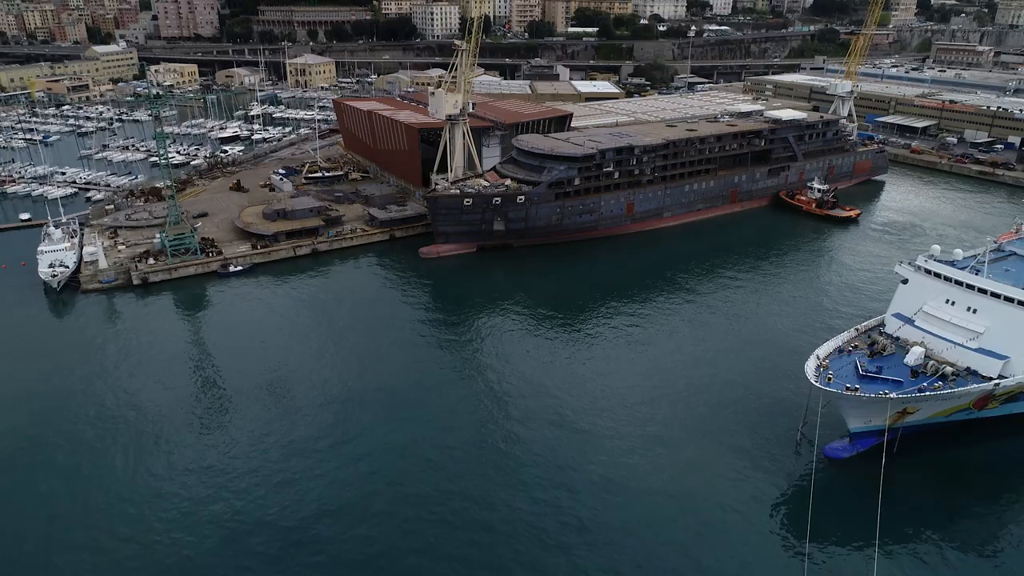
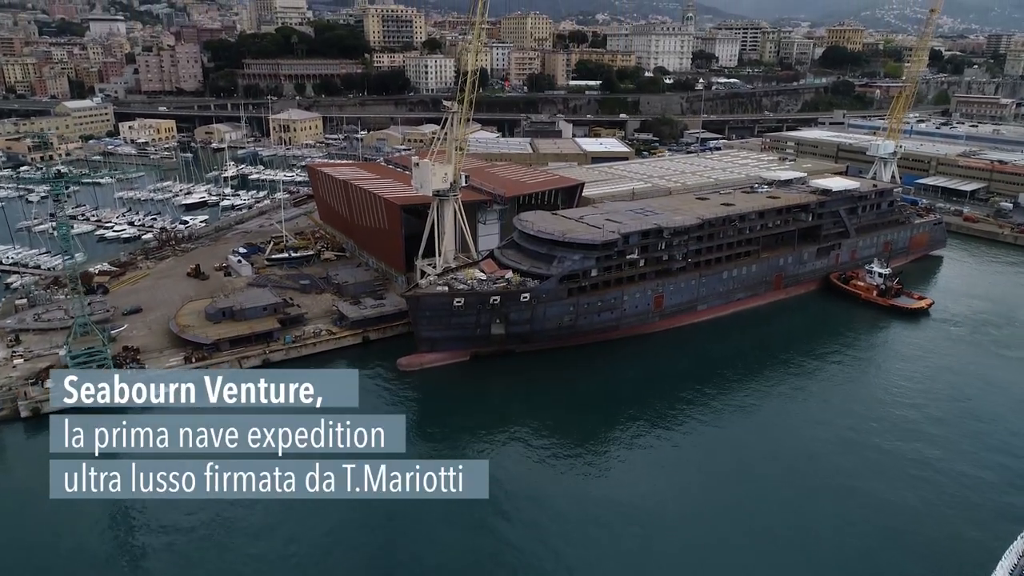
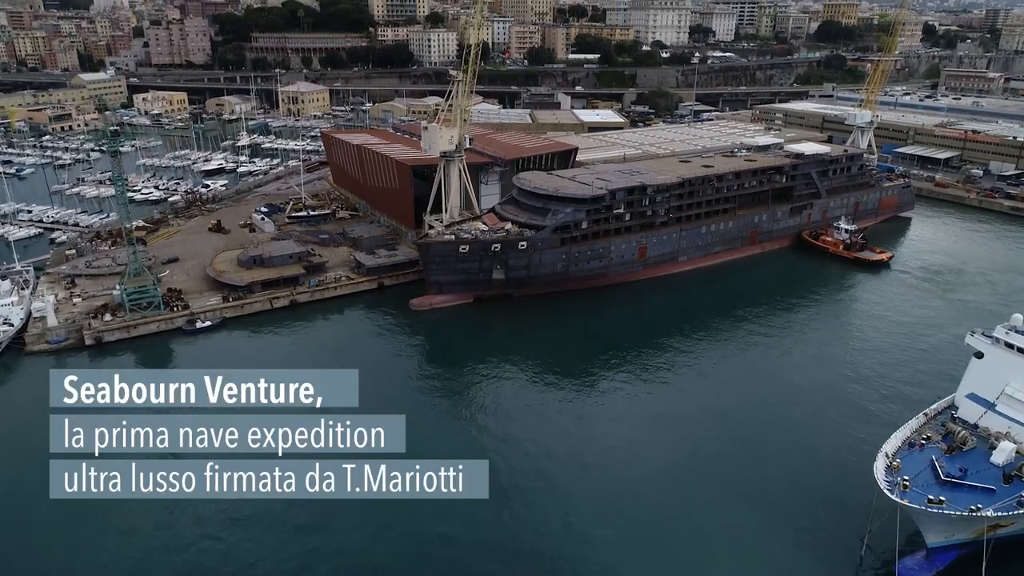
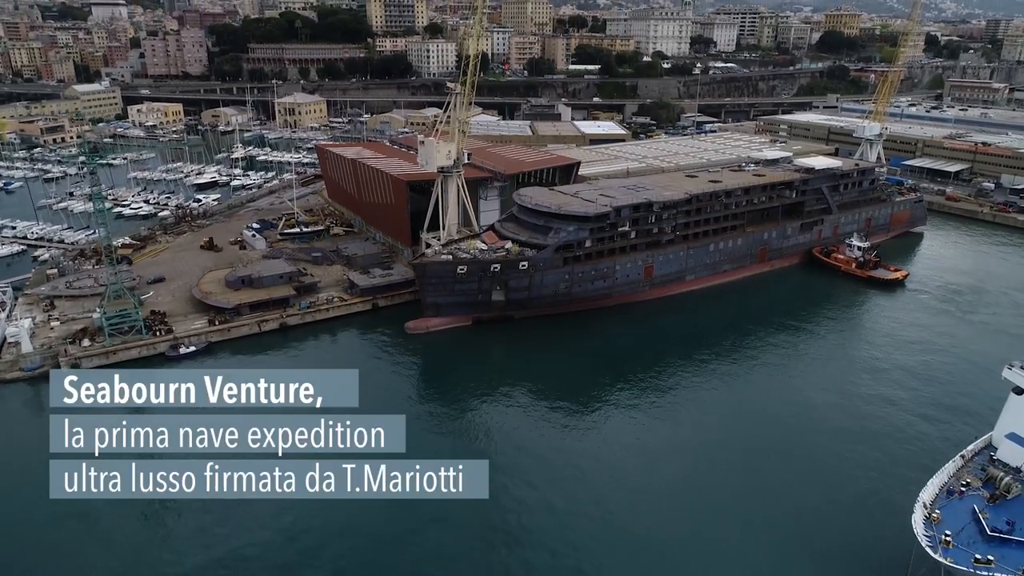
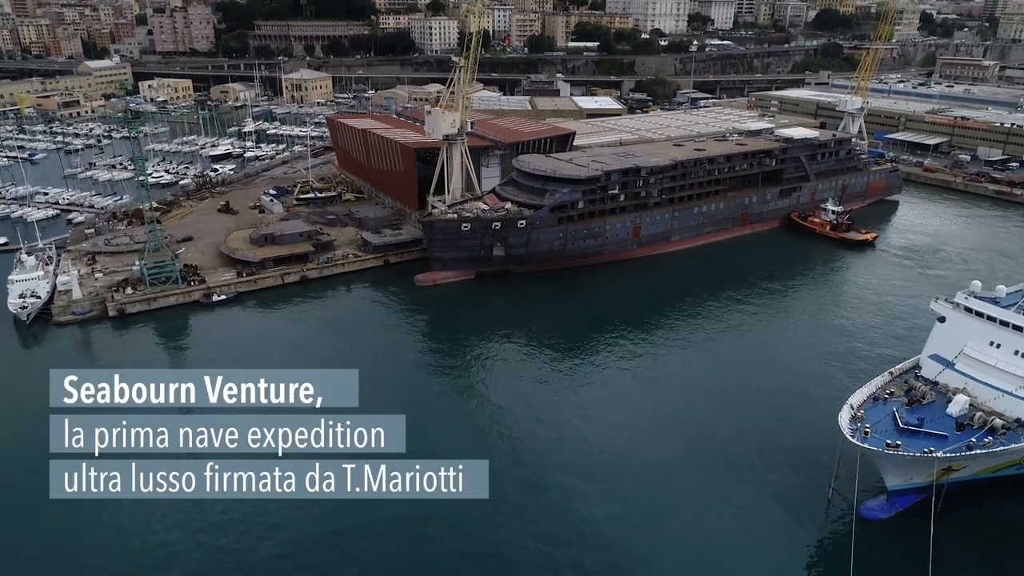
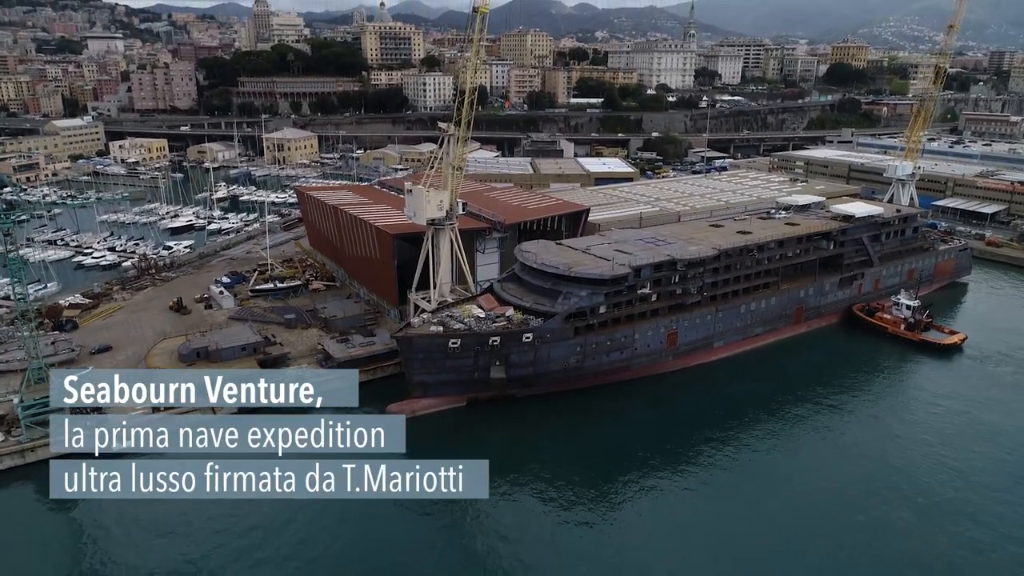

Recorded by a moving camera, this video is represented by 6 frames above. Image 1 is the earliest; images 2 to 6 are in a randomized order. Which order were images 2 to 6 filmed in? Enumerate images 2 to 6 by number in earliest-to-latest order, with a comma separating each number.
5, 3, 4, 2, 6
